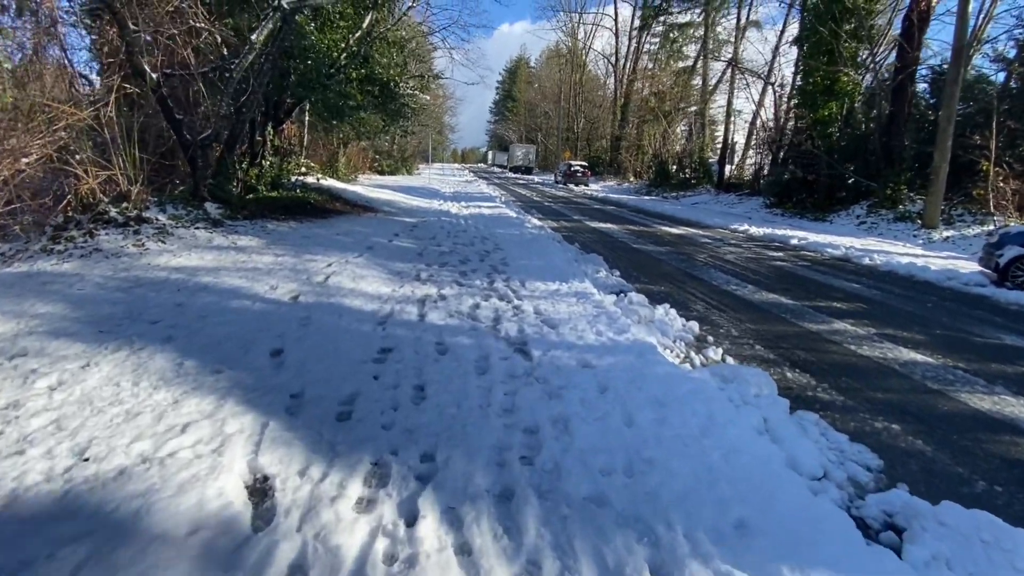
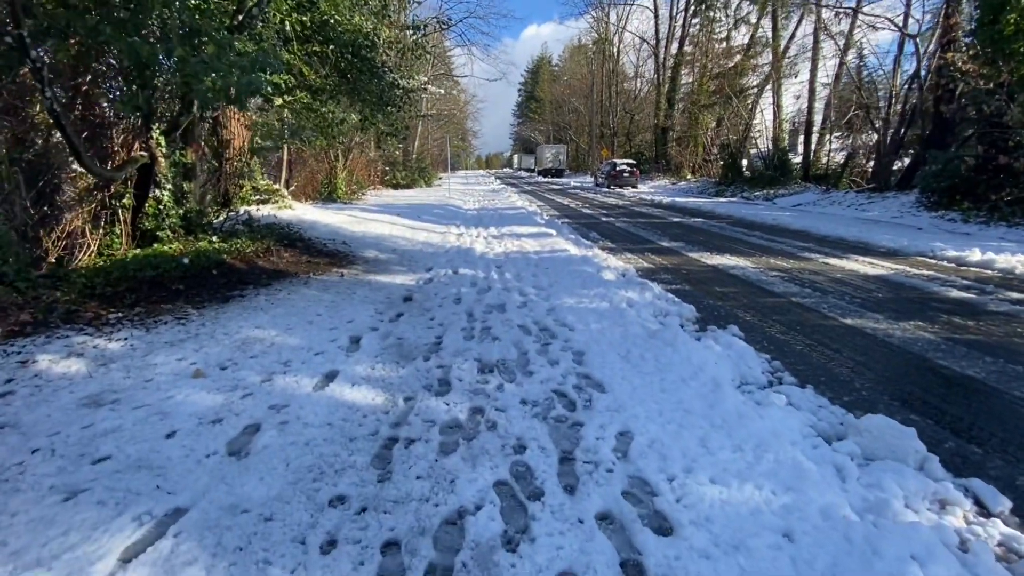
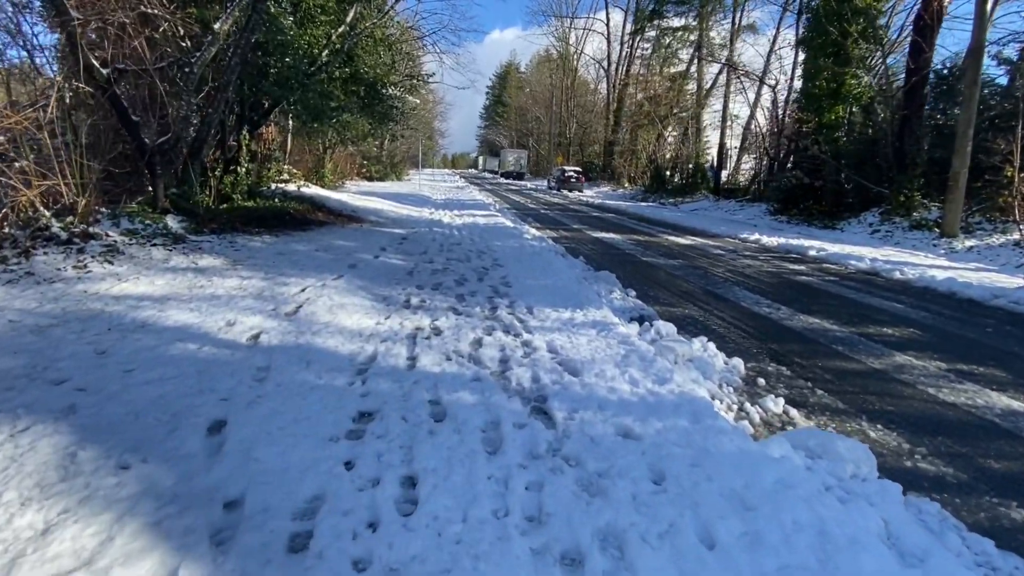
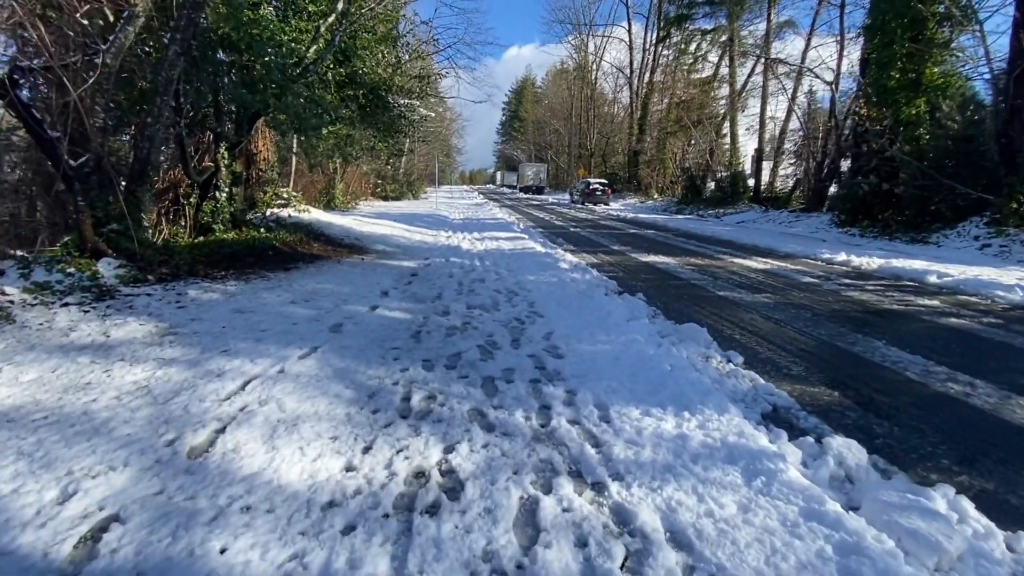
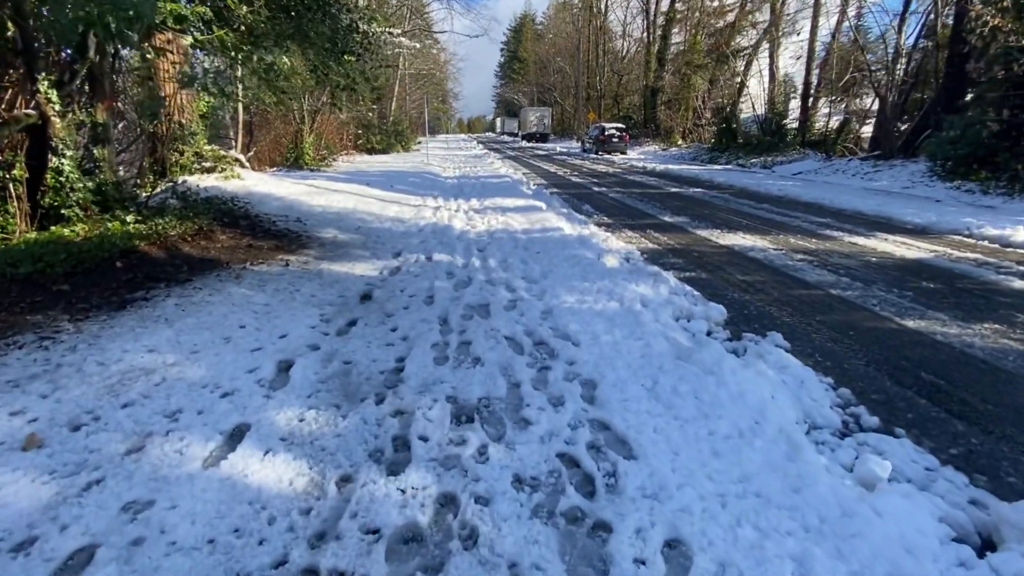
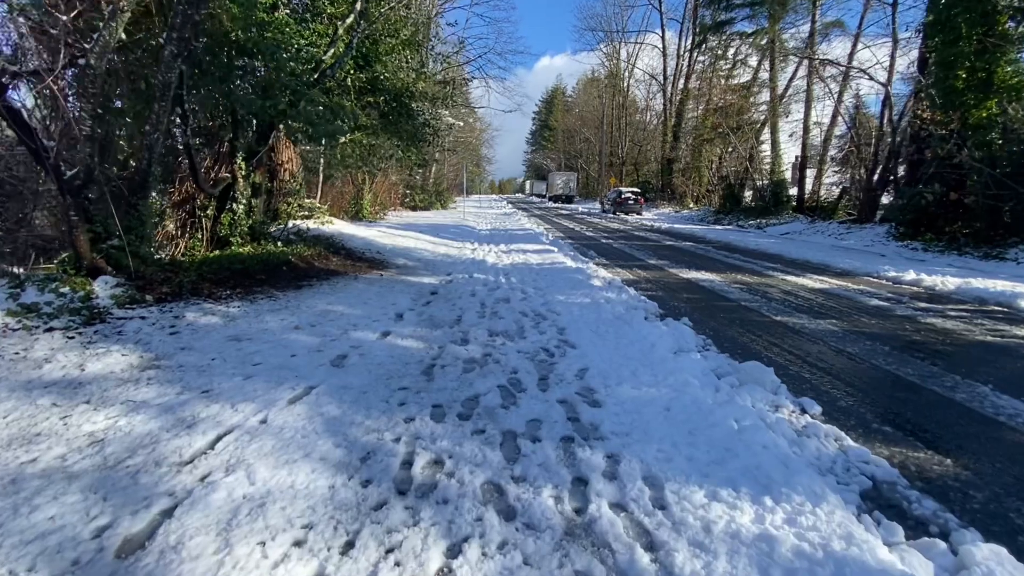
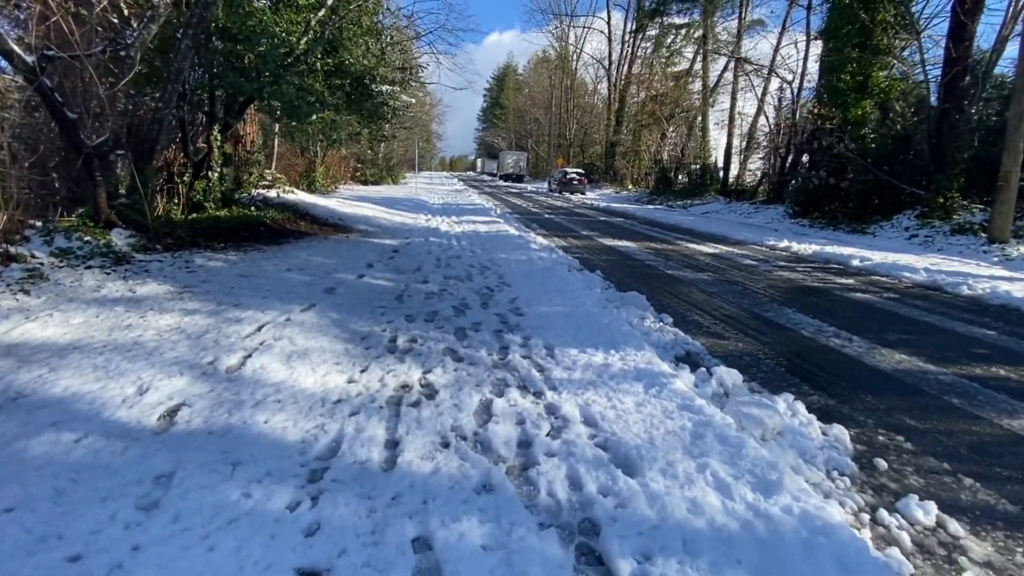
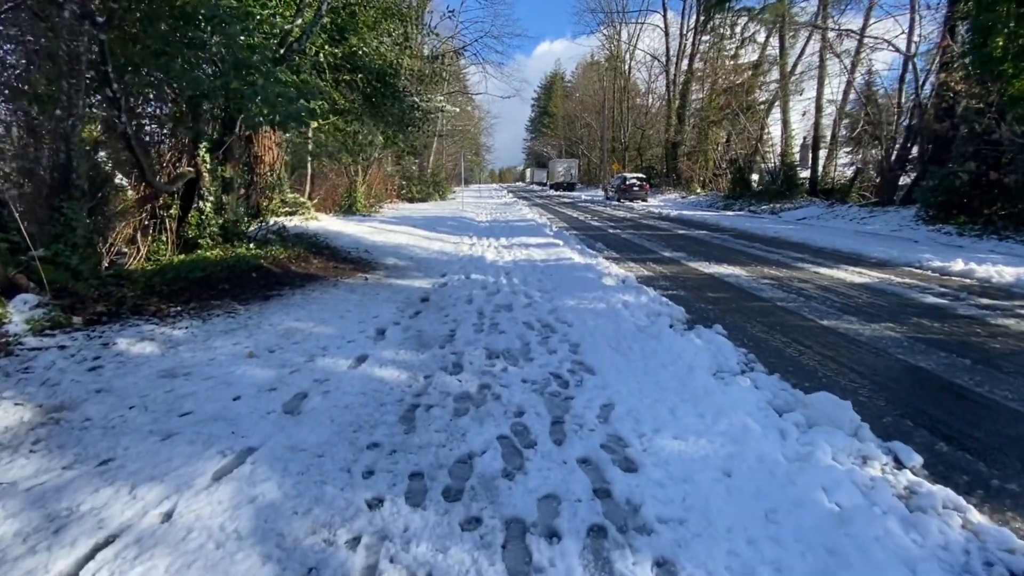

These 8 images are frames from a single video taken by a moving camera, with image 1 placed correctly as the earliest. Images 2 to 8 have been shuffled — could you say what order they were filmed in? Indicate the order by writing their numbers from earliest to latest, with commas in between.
3, 7, 4, 6, 8, 2, 5
